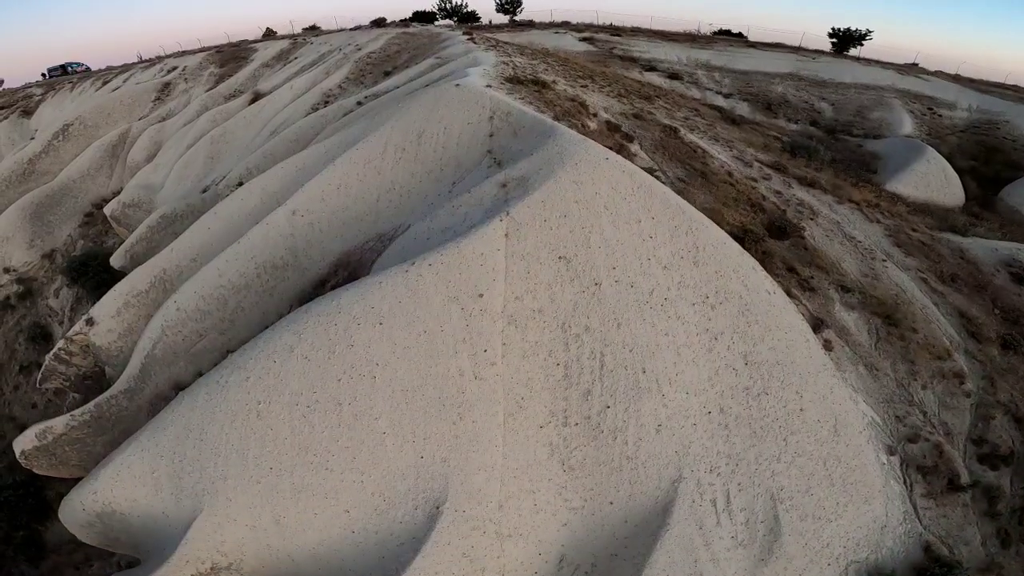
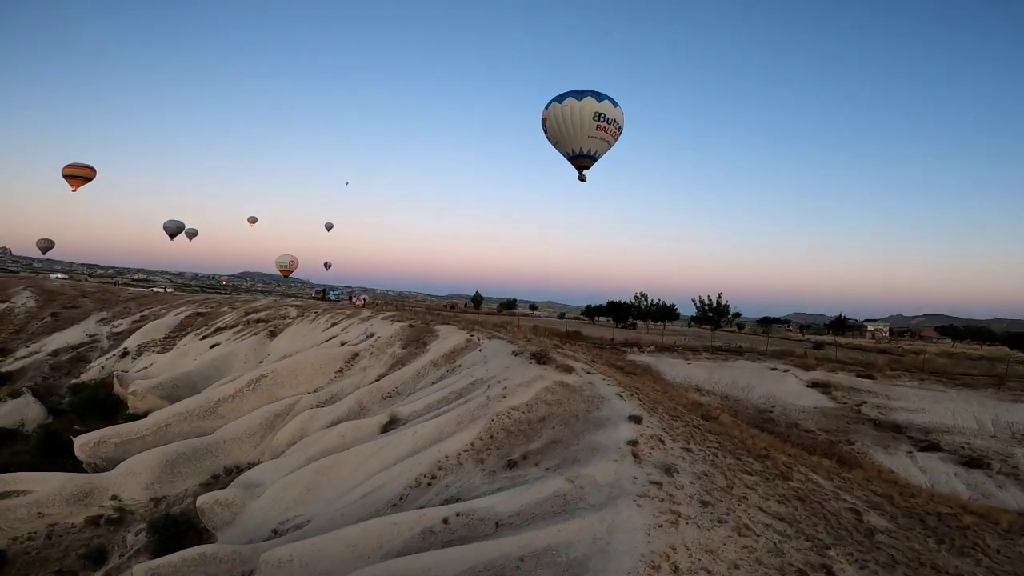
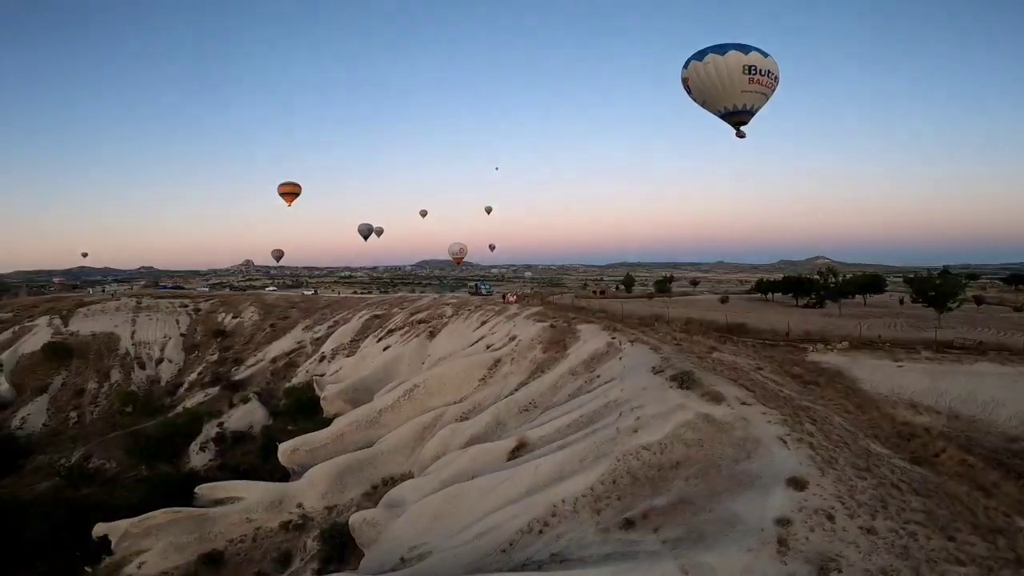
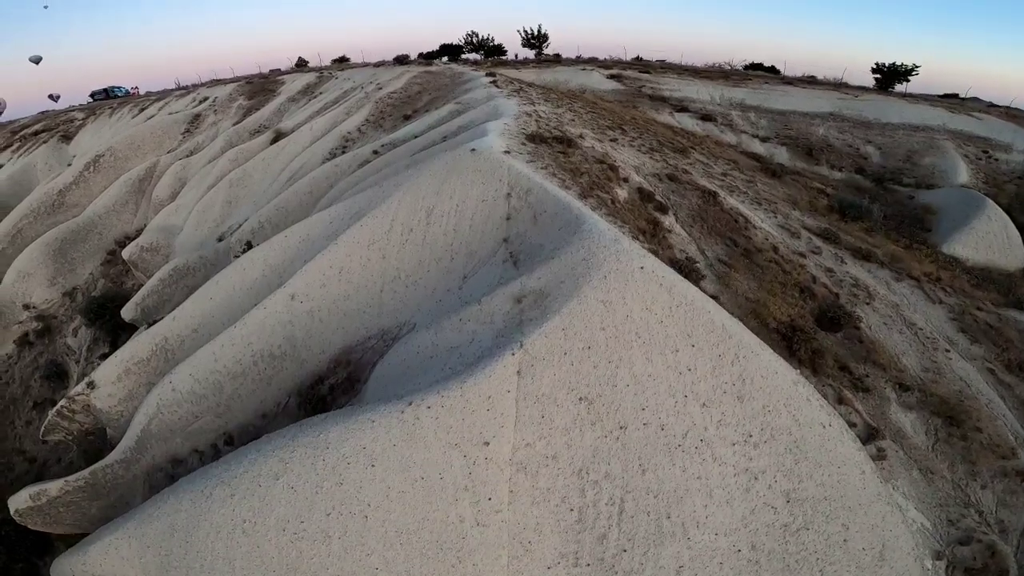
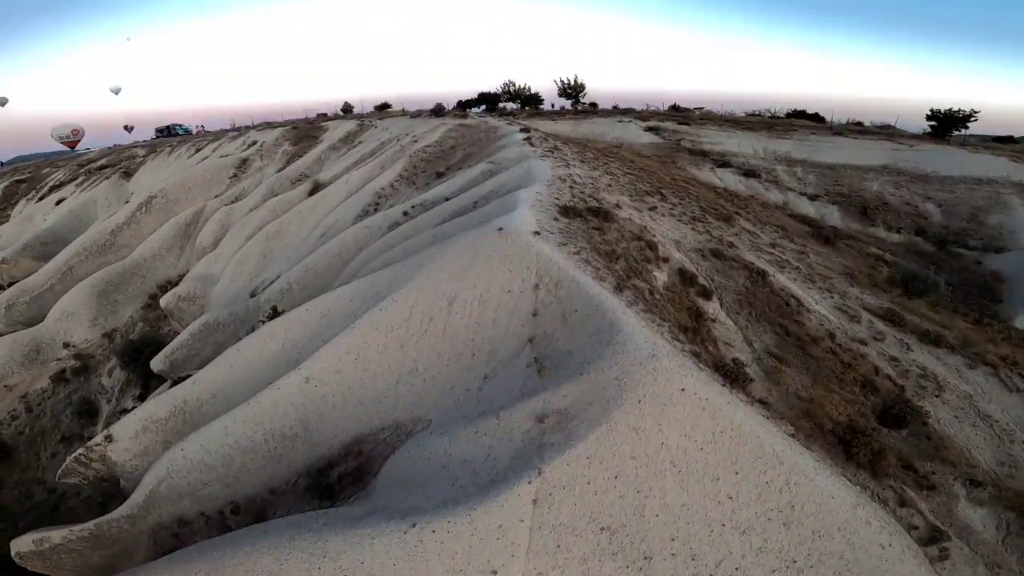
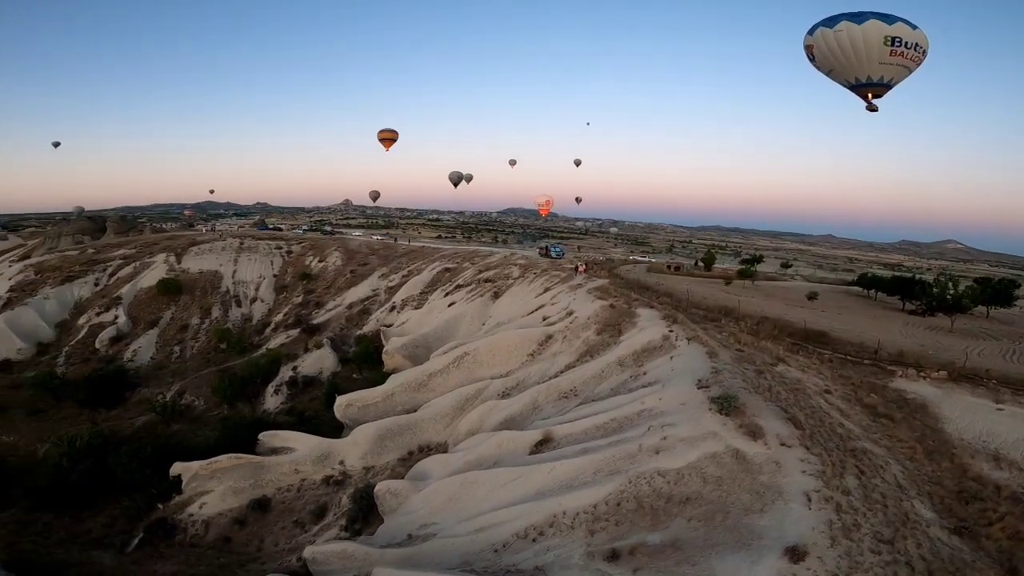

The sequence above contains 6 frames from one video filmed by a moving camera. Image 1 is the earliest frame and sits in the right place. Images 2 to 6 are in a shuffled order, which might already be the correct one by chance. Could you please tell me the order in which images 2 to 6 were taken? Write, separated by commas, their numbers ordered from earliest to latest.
4, 5, 2, 3, 6
